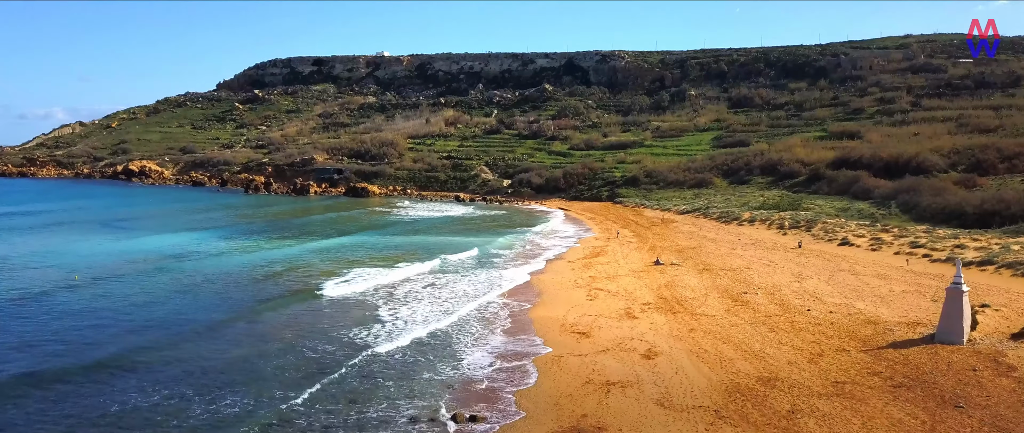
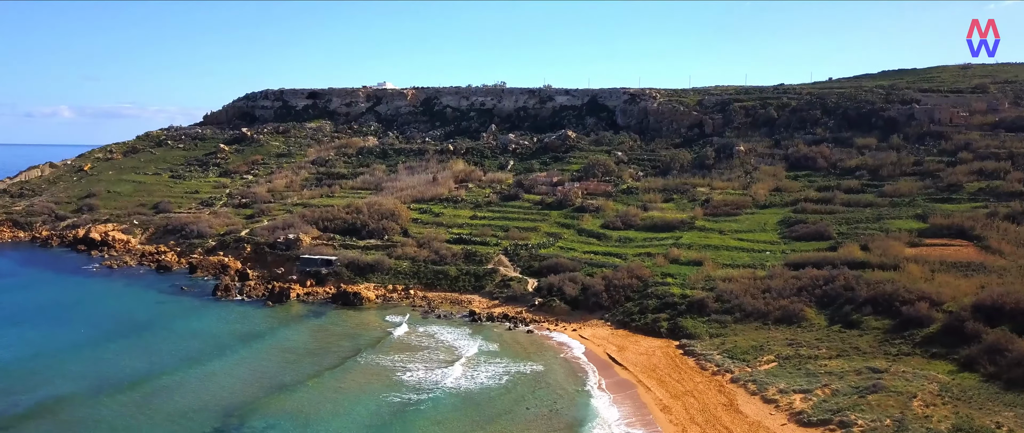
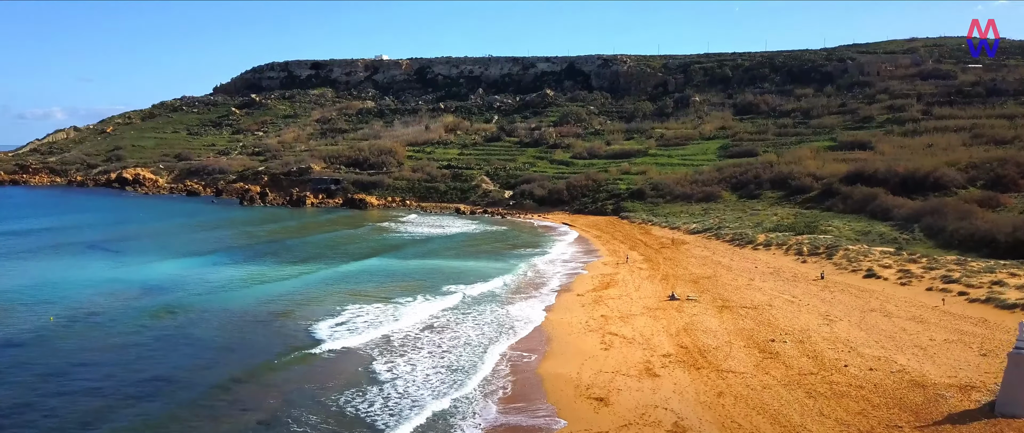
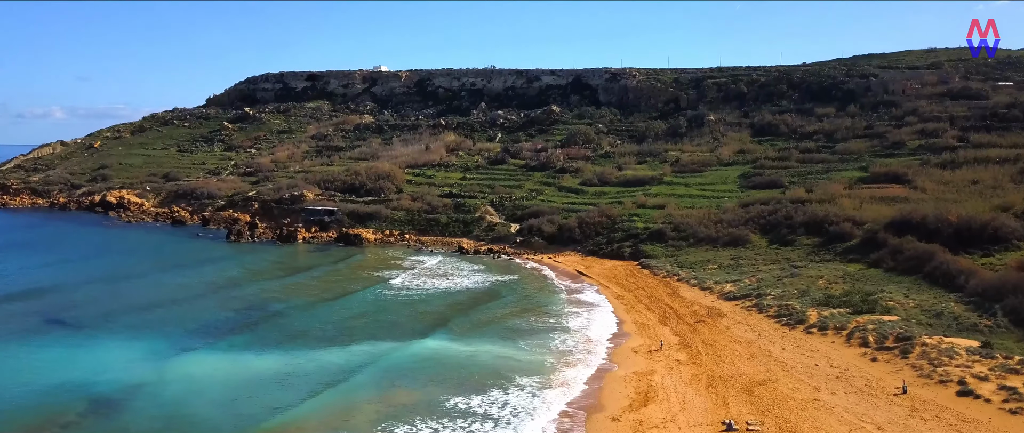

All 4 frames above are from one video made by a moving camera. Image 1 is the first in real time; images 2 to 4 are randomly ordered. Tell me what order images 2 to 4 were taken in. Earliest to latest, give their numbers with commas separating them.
3, 4, 2
